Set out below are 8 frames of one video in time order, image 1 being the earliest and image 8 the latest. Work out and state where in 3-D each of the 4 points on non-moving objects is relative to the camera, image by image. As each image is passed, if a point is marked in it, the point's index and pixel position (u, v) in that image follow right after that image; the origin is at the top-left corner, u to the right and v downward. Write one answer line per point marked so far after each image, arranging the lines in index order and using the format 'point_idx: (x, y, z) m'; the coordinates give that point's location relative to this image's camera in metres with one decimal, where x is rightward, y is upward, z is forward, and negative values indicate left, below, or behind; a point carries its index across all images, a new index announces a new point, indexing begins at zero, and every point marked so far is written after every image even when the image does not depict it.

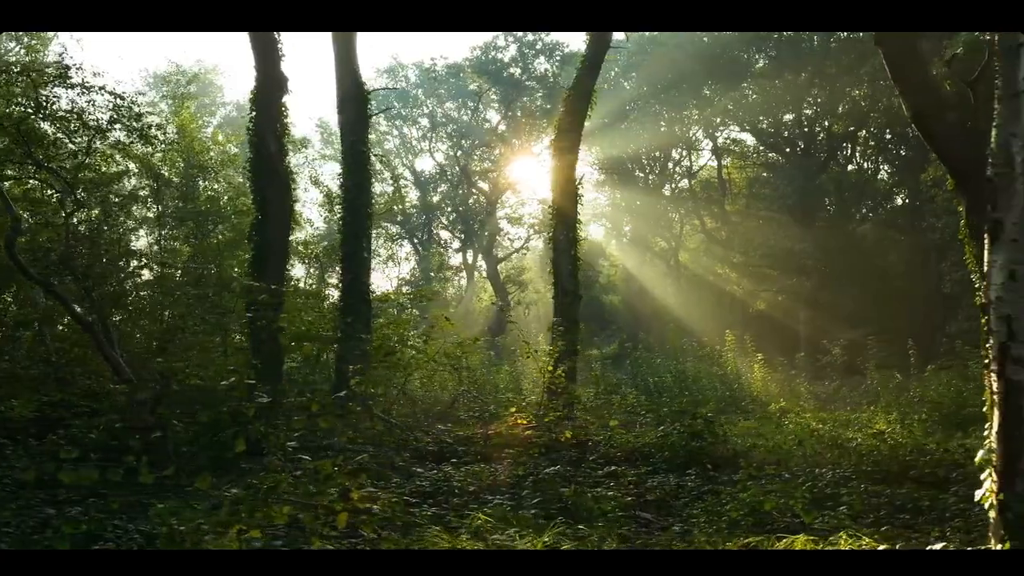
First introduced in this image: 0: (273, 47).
0: (-3.3, +3.2, +12.9) m
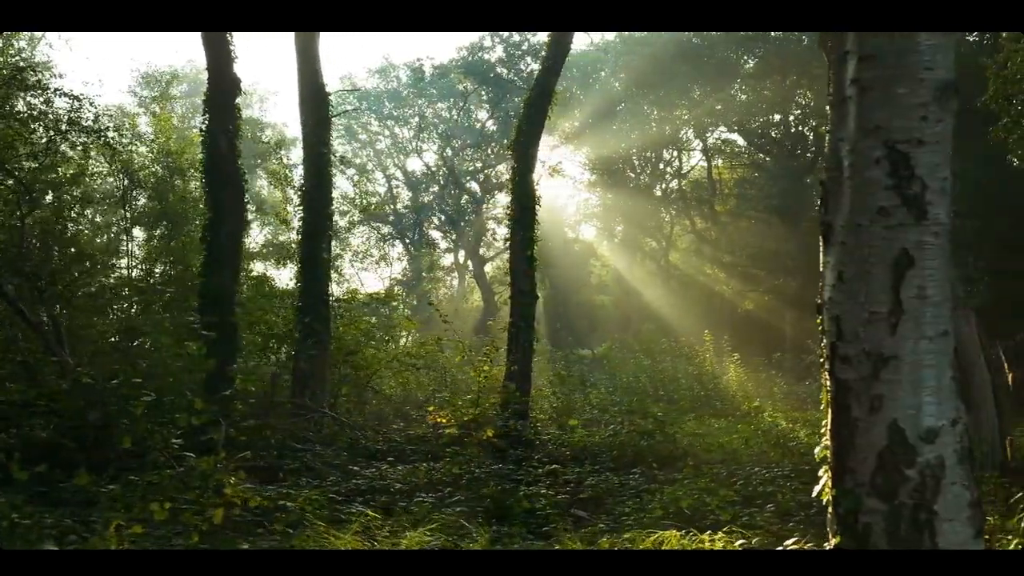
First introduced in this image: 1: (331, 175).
0: (-4.0, +3.2, +13.0) m
1: (-3.2, +2.0, +16.0) m
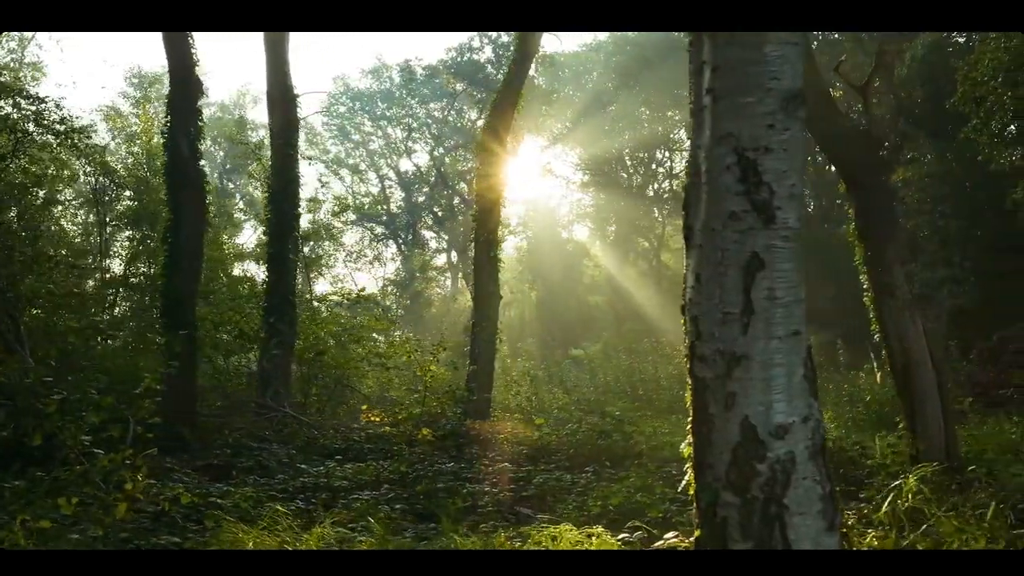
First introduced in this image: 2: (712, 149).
0: (-4.6, +3.2, +13.1) m
1: (-3.8, +2.0, +16.2) m
2: (+0.9, +0.6, +4.1) m
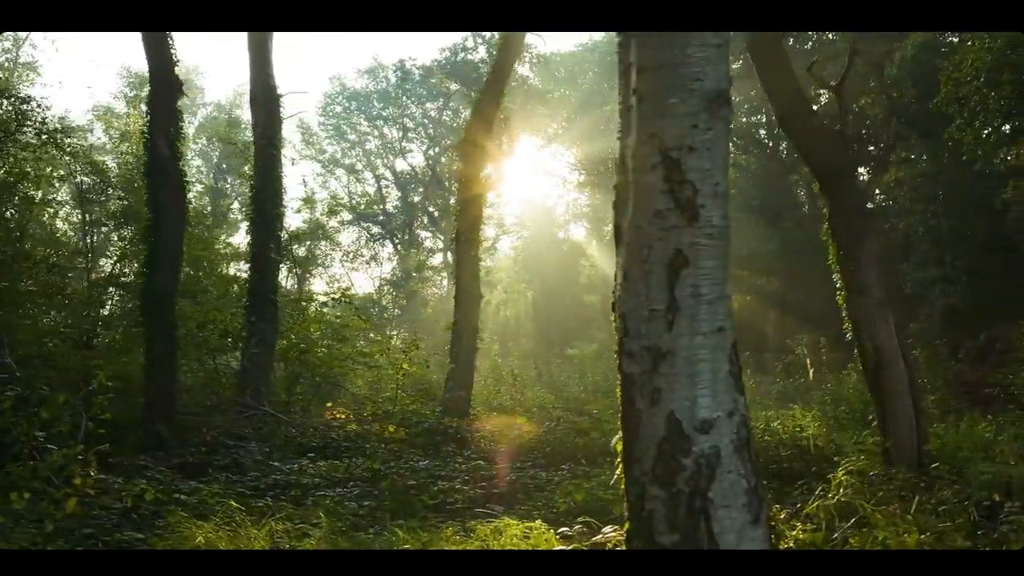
0: (-4.9, +3.2, +13.2) m
1: (-4.1, +2.0, +16.2) m
2: (+0.6, +0.6, +4.1) m
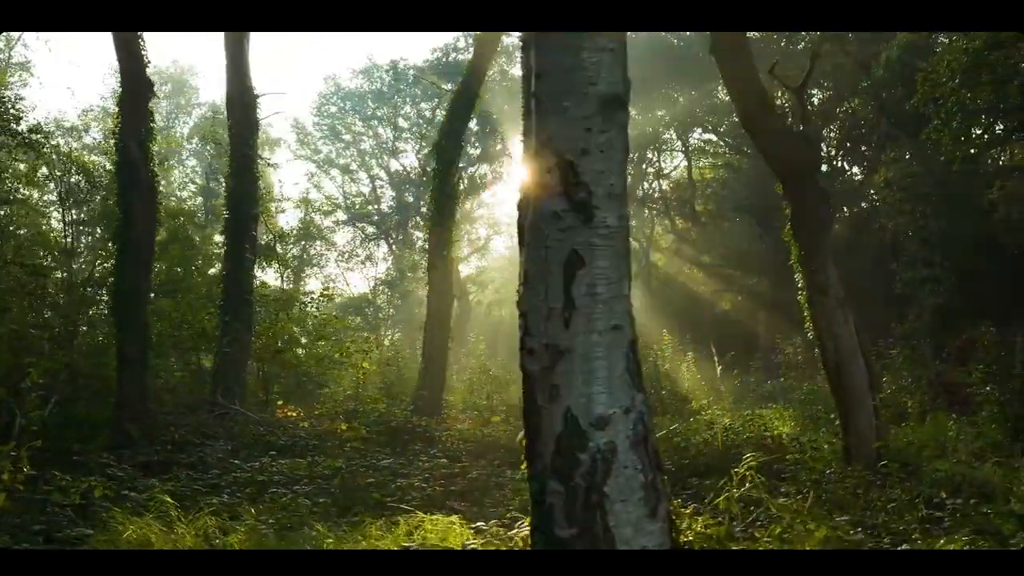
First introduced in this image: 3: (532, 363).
0: (-5.4, +3.2, +13.3) m
1: (-4.5, +2.0, +16.3) m
2: (+0.1, +0.6, +4.2) m
3: (+0.1, -0.3, +4.3) m
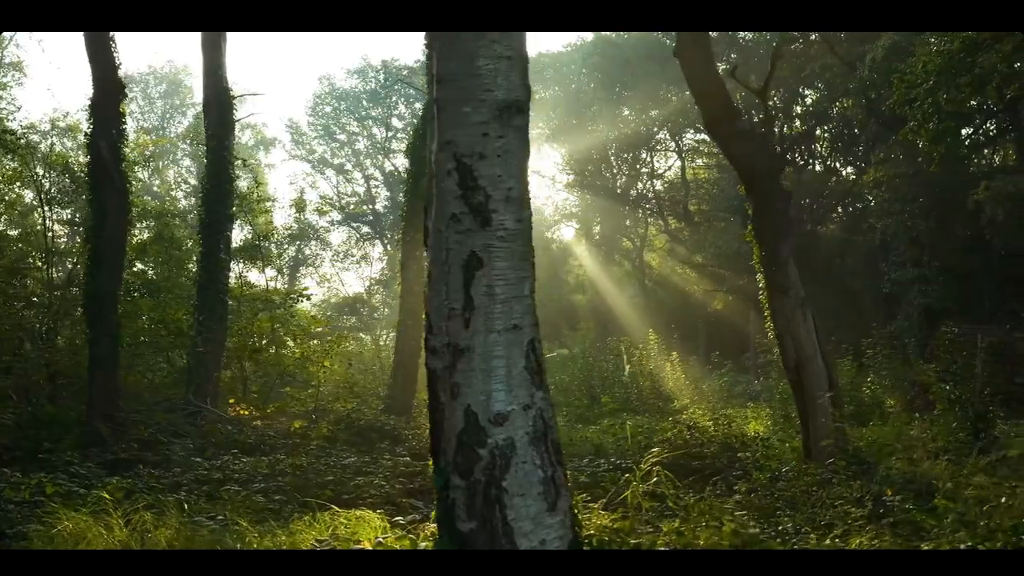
0: (-5.9, +3.2, +13.4) m
1: (-5.0, +2.0, +16.4) m
2: (-0.3, +0.6, +4.3) m
3: (-0.4, -0.3, +4.4) m
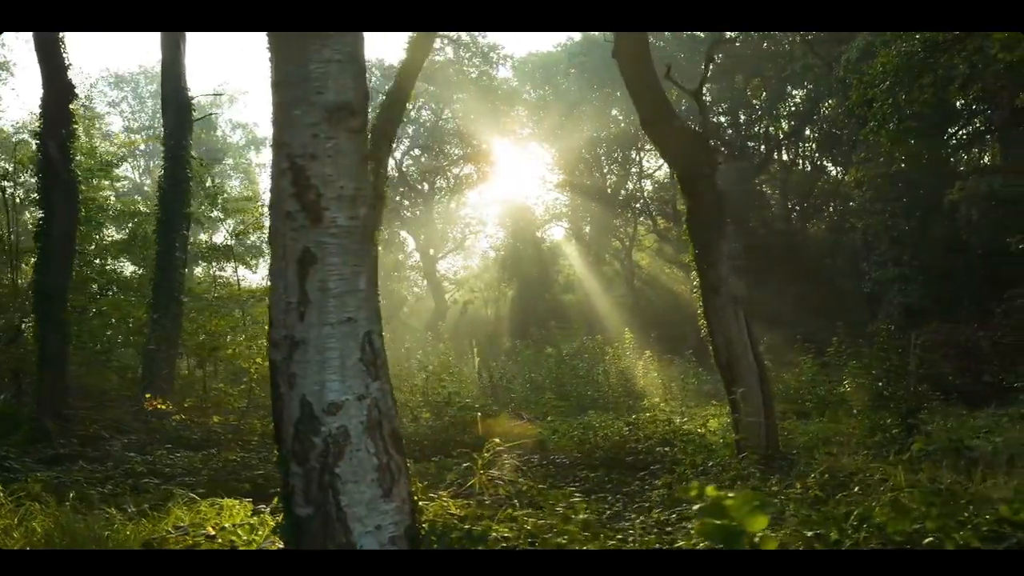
0: (-6.7, +3.2, +13.6) m
1: (-5.8, +2.0, +16.6) m
2: (-1.2, +0.7, +4.5) m
3: (-1.2, -0.3, +4.6) m
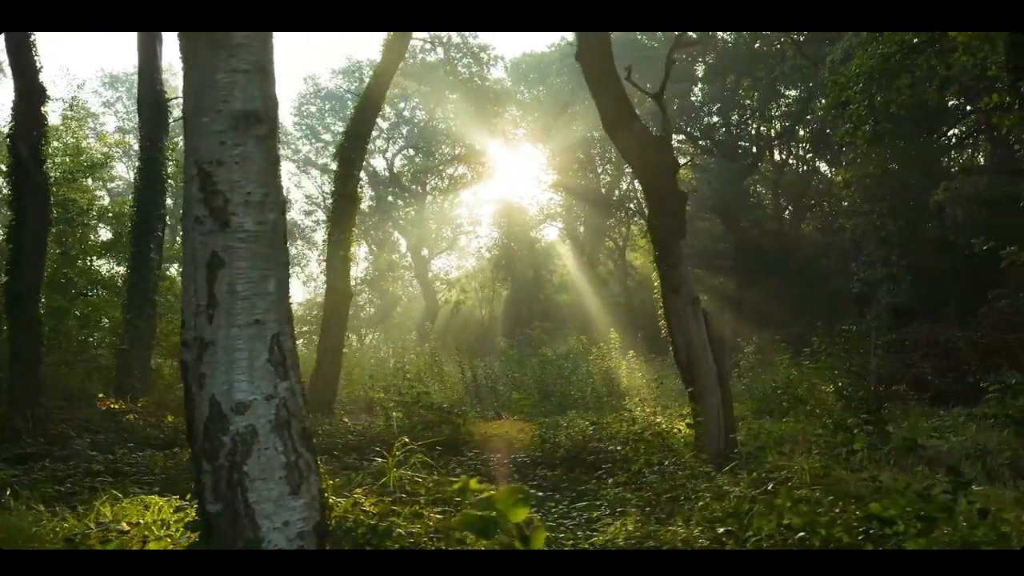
0: (-7.2, +3.2, +13.7) m
1: (-6.3, +2.0, +16.7) m
2: (-1.6, +0.6, +4.6) m
3: (-1.7, -0.3, +4.7) m
